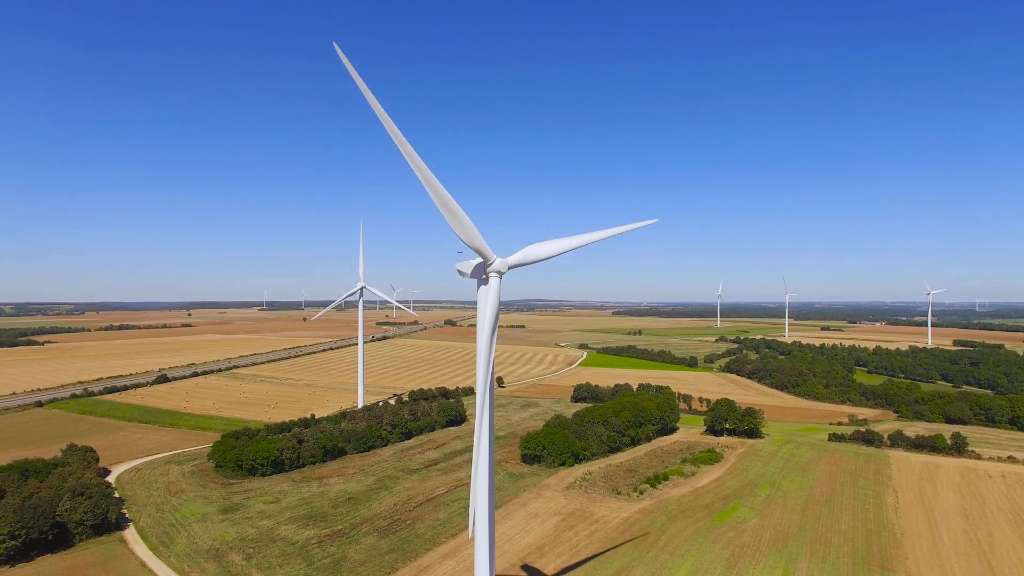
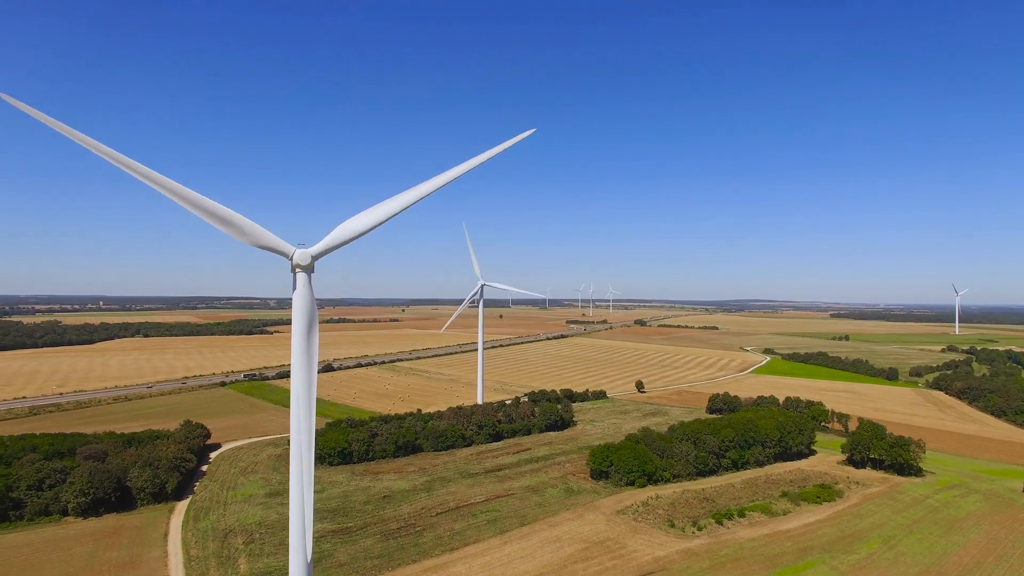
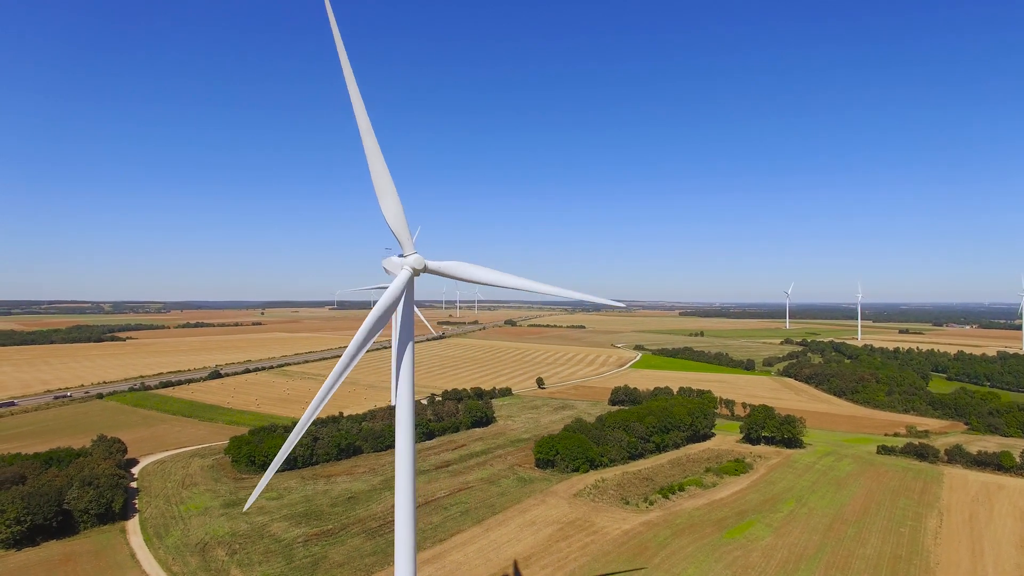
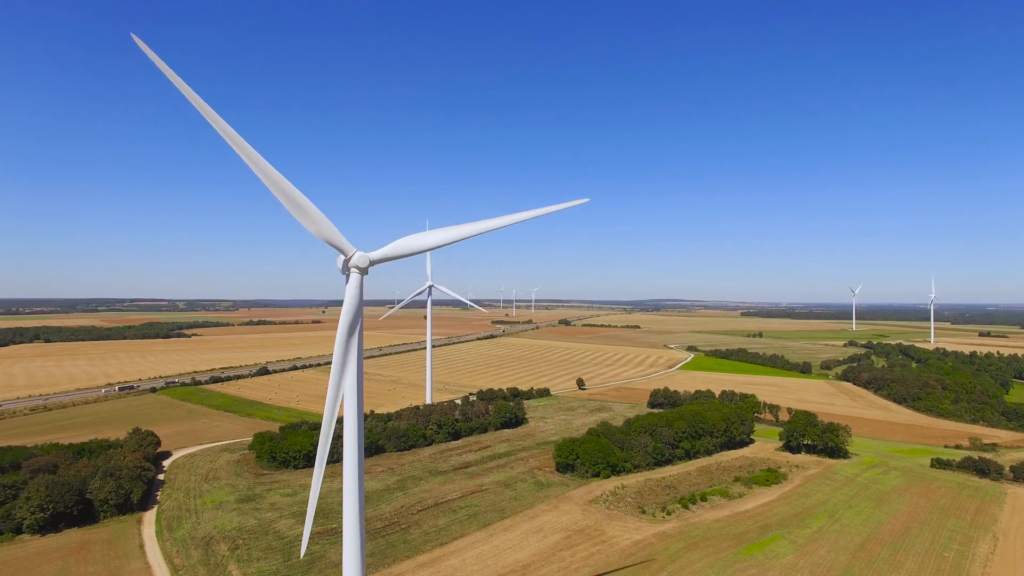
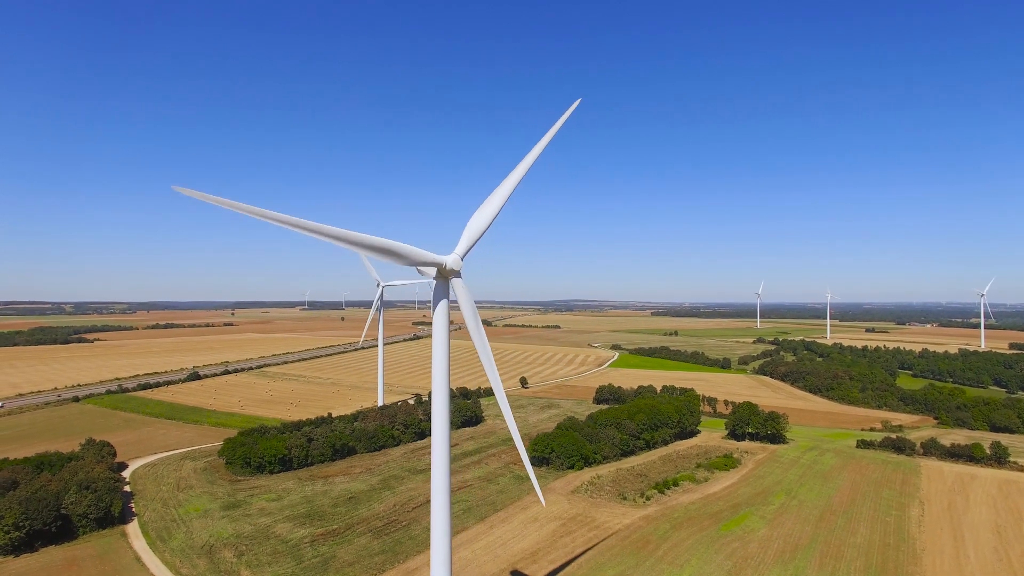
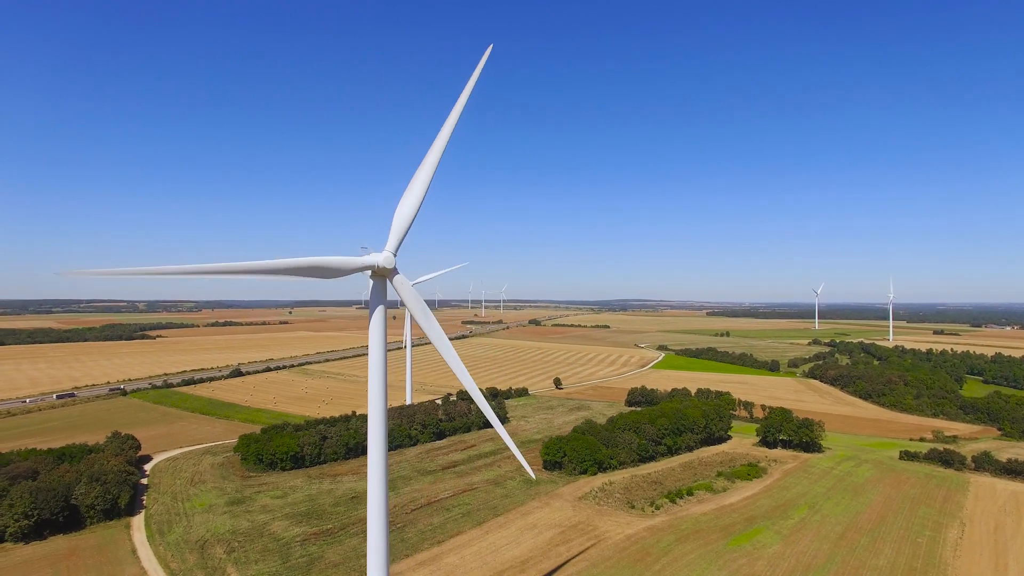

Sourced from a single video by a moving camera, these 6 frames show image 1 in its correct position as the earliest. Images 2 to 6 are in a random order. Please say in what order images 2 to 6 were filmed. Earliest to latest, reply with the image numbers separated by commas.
5, 3, 6, 4, 2
